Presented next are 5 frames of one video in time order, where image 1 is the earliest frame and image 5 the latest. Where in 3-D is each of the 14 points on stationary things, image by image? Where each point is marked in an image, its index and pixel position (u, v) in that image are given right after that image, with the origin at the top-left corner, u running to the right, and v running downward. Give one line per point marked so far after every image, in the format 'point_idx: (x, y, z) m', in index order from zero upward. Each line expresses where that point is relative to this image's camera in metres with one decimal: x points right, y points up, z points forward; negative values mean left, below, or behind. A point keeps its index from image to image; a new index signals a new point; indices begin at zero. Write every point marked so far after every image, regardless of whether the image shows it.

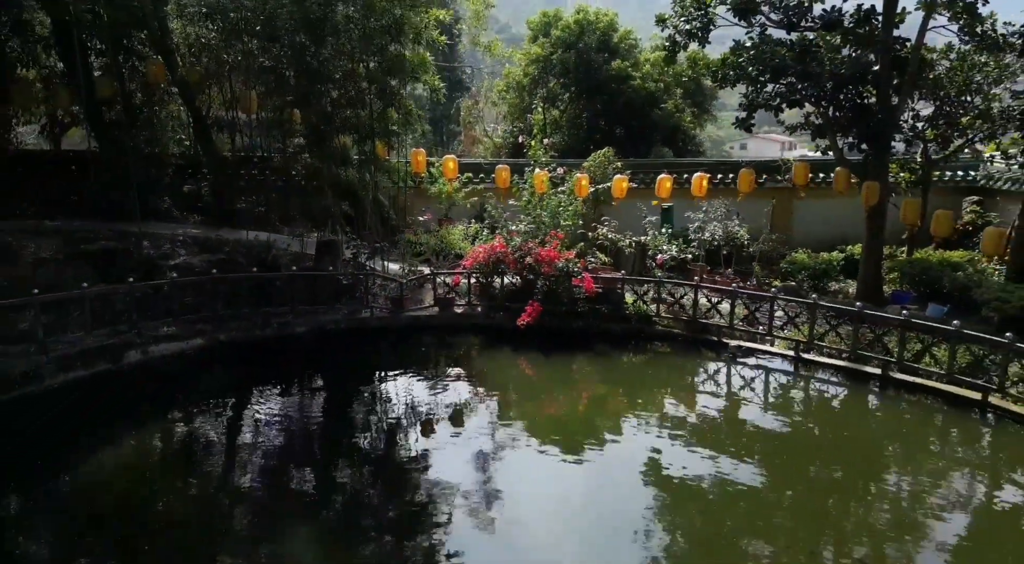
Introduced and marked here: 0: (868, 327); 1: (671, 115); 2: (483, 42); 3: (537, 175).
0: (+3.8, -0.5, +7.3) m
1: (+3.4, +3.6, +14.8) m
2: (-0.6, +5.1, +14.7) m
3: (+0.4, +1.6, +10.2) m
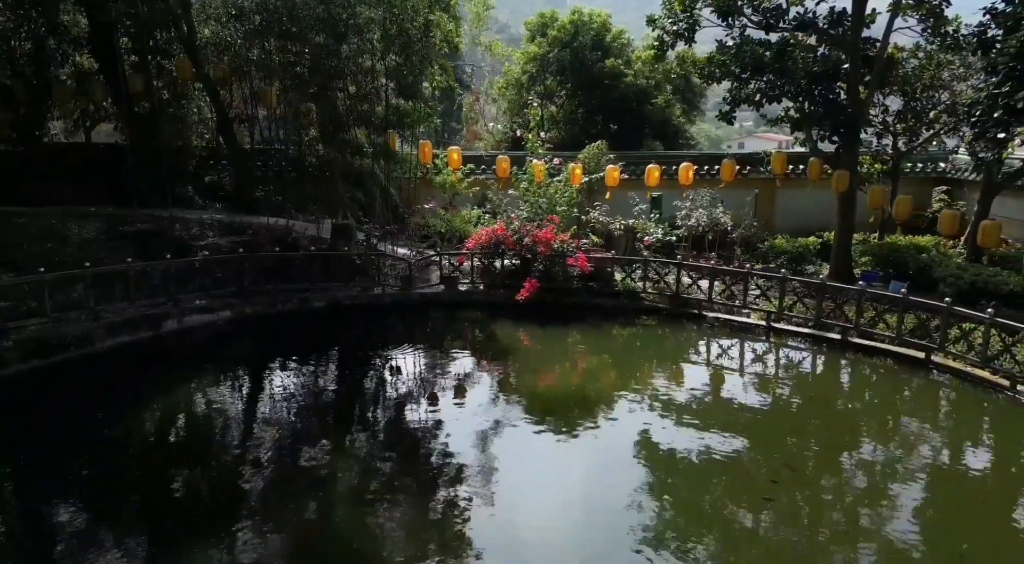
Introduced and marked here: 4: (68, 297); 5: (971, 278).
0: (+3.8, -0.2, +8.1) m
1: (+3.4, +3.9, +15.6) m
2: (-0.6, +5.4, +15.5) m
3: (+0.4, +1.9, +11.0) m
4: (-4.8, -0.2, +7.4) m
5: (+5.9, +0.1, +8.8) m
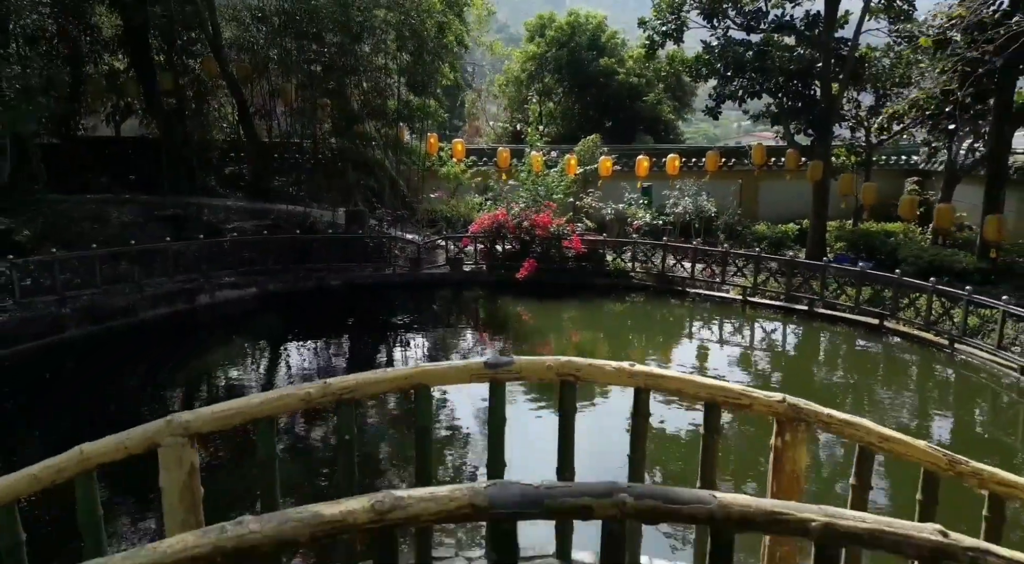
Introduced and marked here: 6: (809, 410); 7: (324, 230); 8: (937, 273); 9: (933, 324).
0: (+3.8, +0.1, +9.0) m
1: (+3.4, +4.2, +16.5) m
2: (-0.6, +5.7, +16.4) m
3: (+0.4, +2.2, +11.9) m
4: (-4.8, +0.1, +8.3) m
5: (+5.9, +0.3, +9.6) m
6: (+0.9, -0.4, +2.0) m
7: (-3.0, +0.8, +10.8) m
8: (+5.9, +0.1, +9.6) m
9: (+4.6, -0.5, +7.5) m
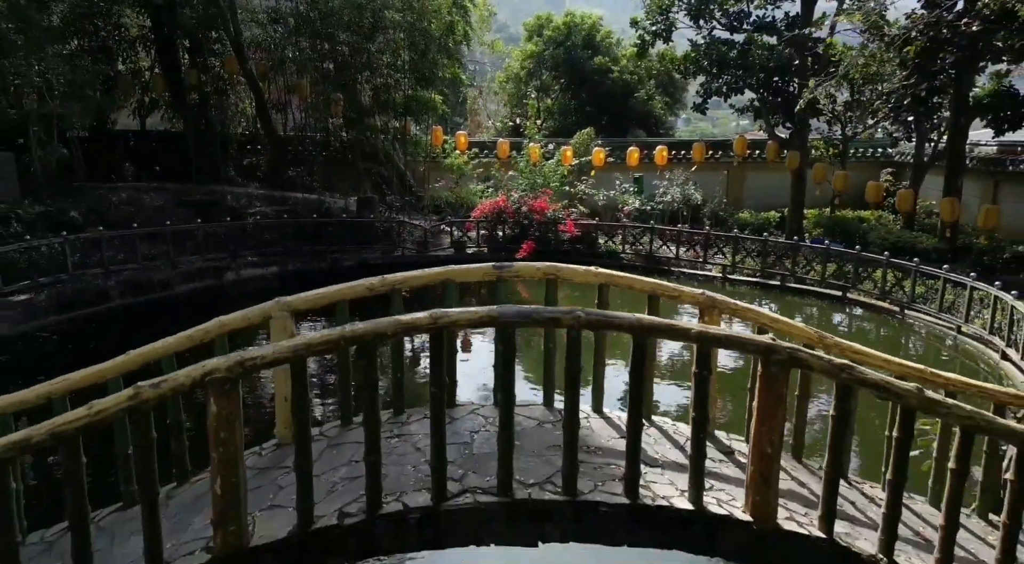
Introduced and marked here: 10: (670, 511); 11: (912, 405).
0: (+3.8, +0.4, +9.9) m
1: (+3.4, +4.5, +17.3) m
2: (-0.6, +6.0, +17.3) m
3: (+0.4, +2.5, +12.8) m
4: (-4.8, +0.4, +9.2) m
5: (+5.9, +0.7, +10.5) m
6: (+0.9, -0.1, +2.9) m
7: (-3.0, +1.1, +11.7) m
8: (+5.9, +0.4, +10.5) m
9: (+4.6, -0.2, +8.3) m
10: (+0.5, -0.7, +2.3) m
11: (+1.3, -0.4, +2.3) m
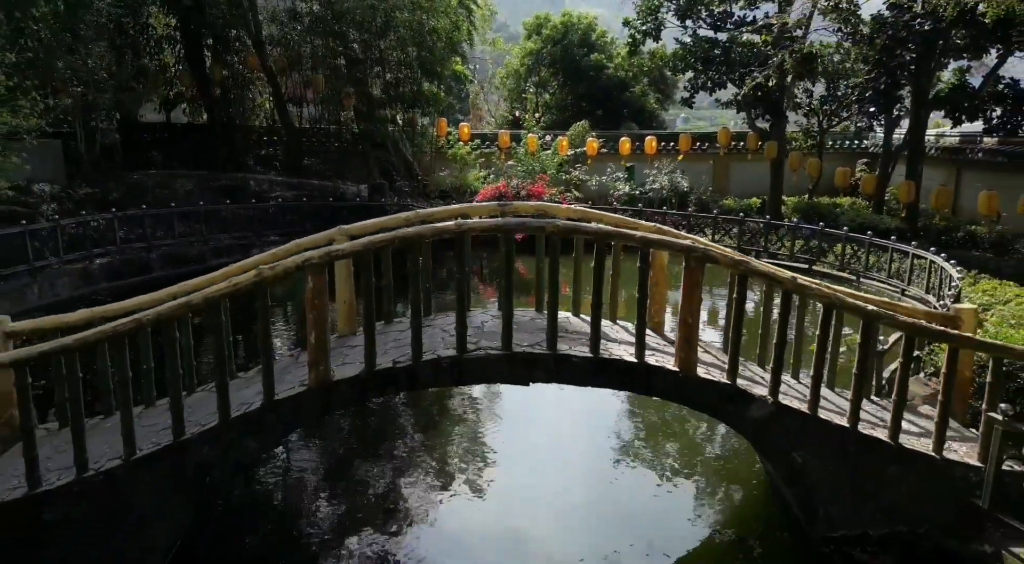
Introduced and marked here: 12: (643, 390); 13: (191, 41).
0: (+3.8, +0.8, +10.9) m
1: (+3.4, +4.9, +18.3) m
2: (-0.6, +6.4, +18.2) m
3: (+0.4, +2.9, +13.7) m
4: (-4.8, +0.8, +10.1) m
5: (+5.9, +1.0, +11.5) m
6: (+0.9, +0.3, +3.9) m
7: (-3.0, +1.5, +12.7) m
8: (+5.9, +0.8, +11.4) m
9: (+4.5, +0.2, +9.3) m
10: (+0.5, -0.4, +3.3) m
11: (+1.3, 0.0, +3.3) m
12: (+0.6, -0.5, +3.3) m
13: (-5.8, +4.4, +12.4) m
